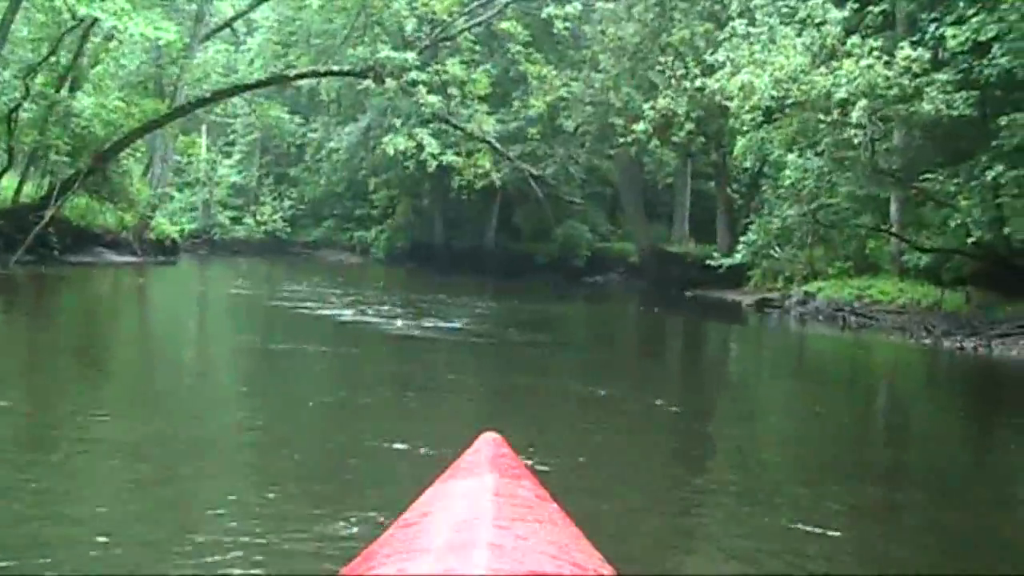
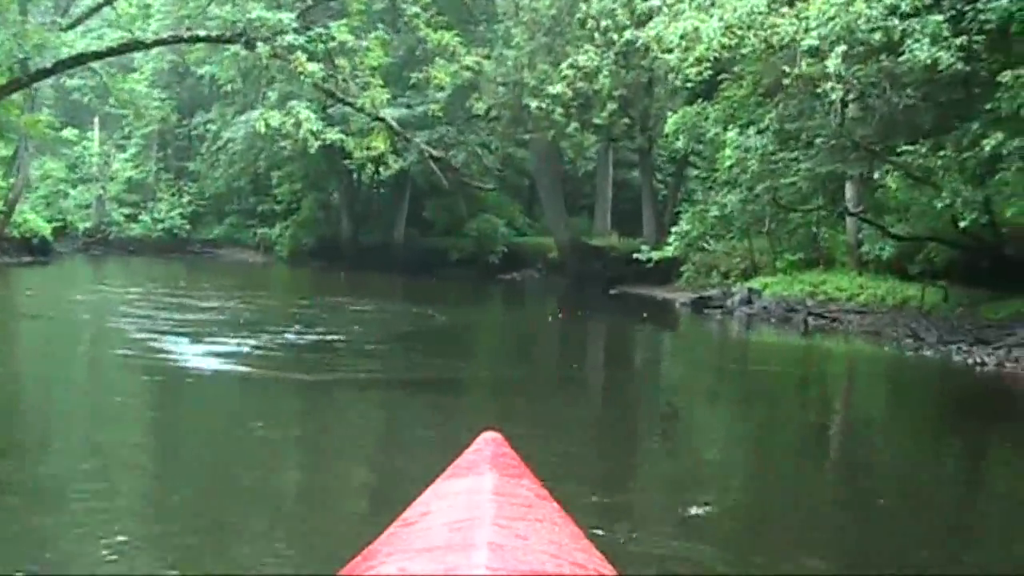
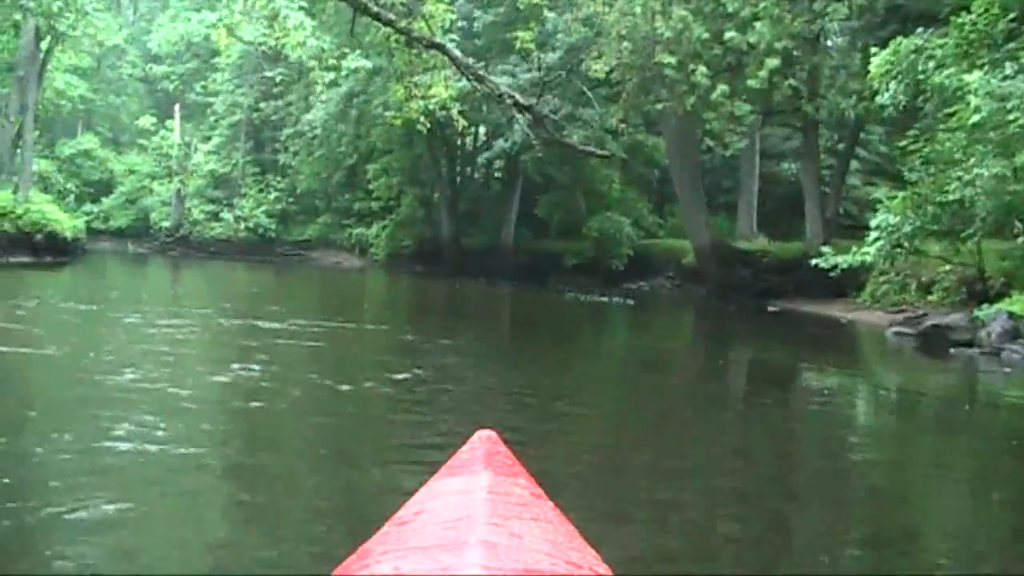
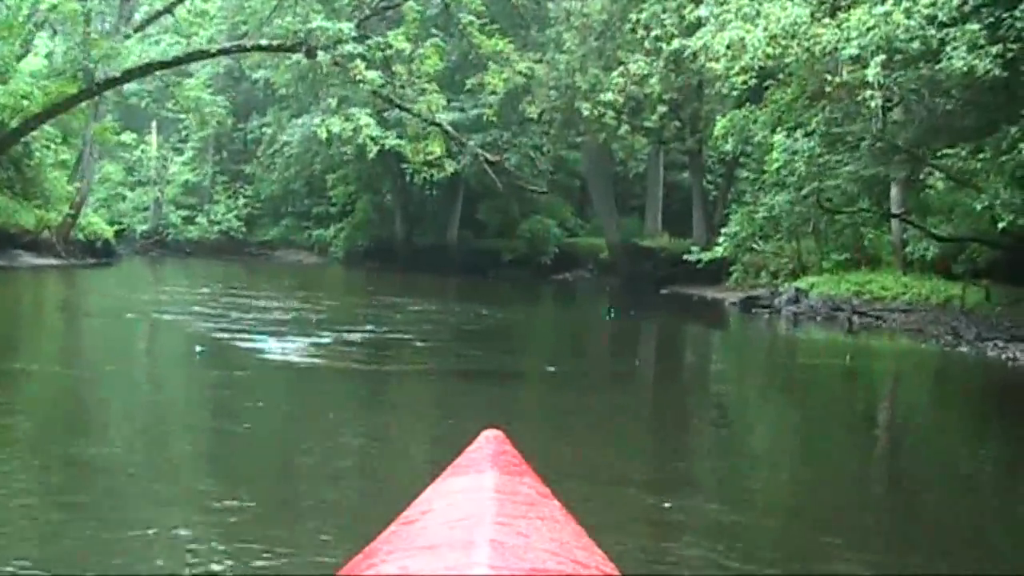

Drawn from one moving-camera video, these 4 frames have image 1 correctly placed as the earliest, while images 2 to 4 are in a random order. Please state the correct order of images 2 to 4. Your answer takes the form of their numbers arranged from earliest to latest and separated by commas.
4, 2, 3
